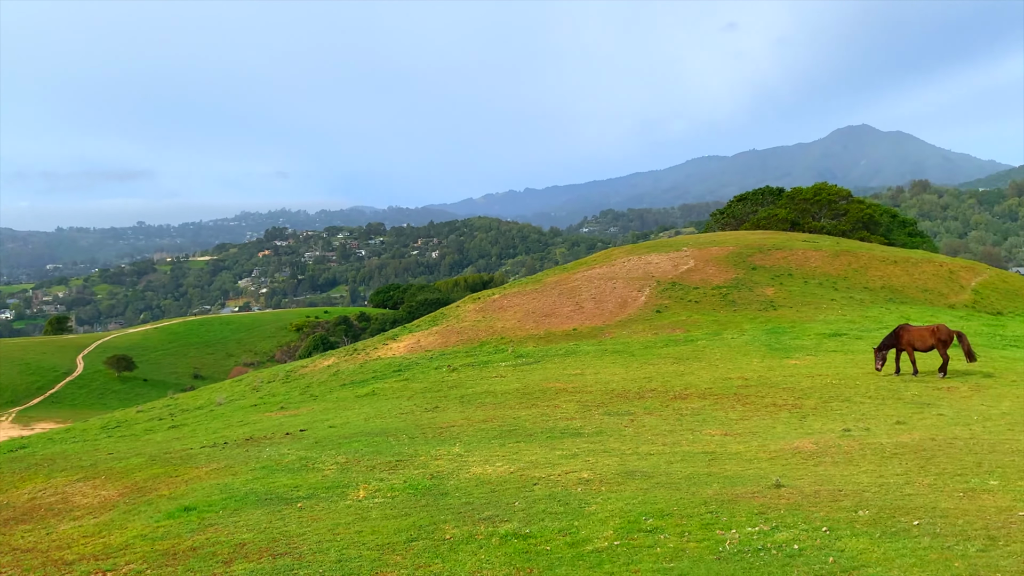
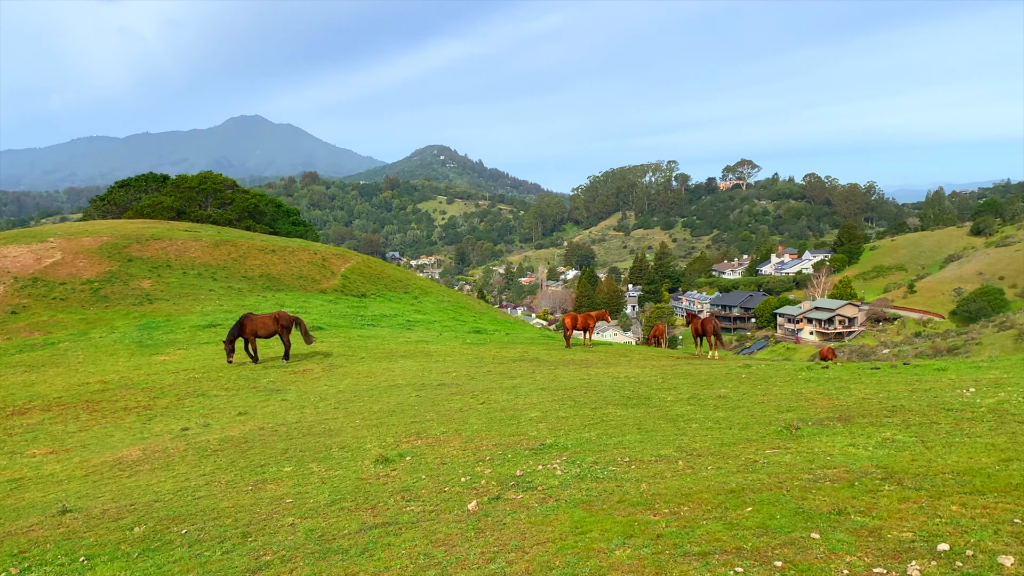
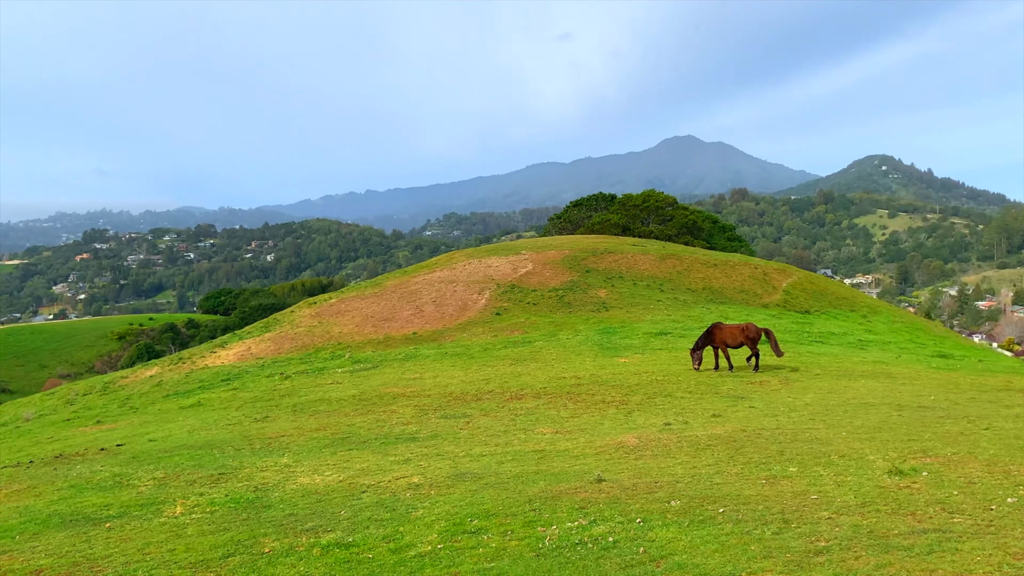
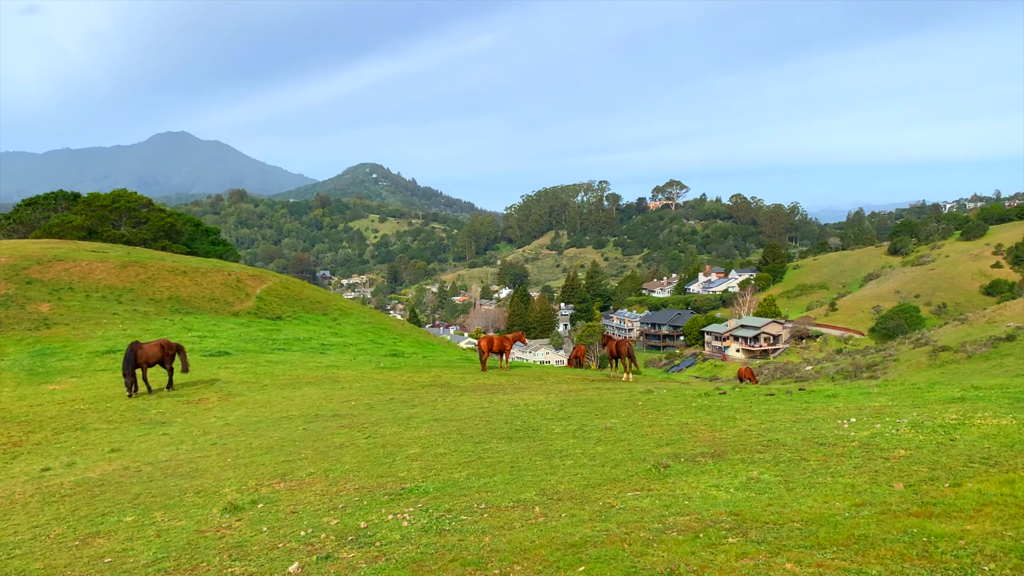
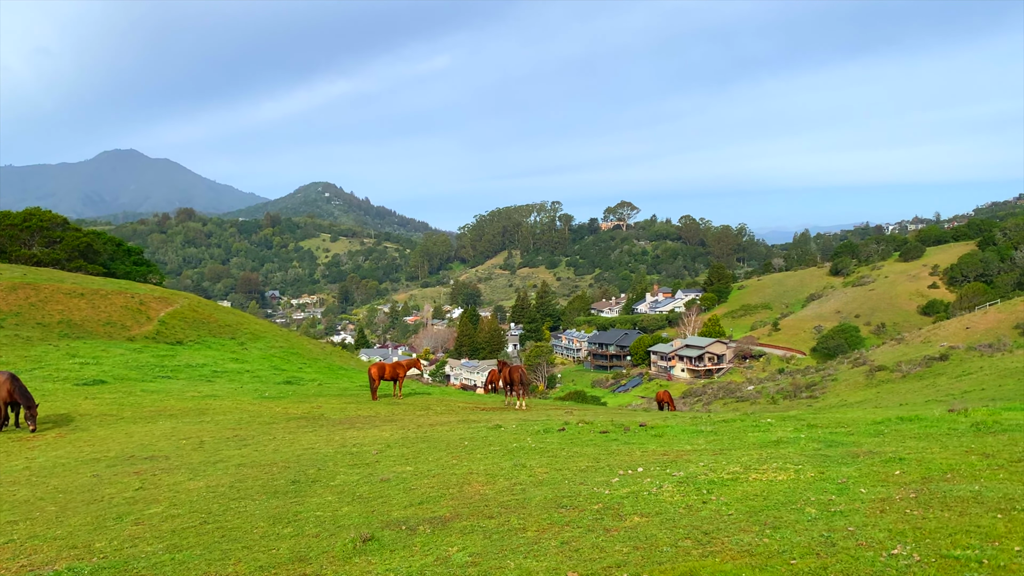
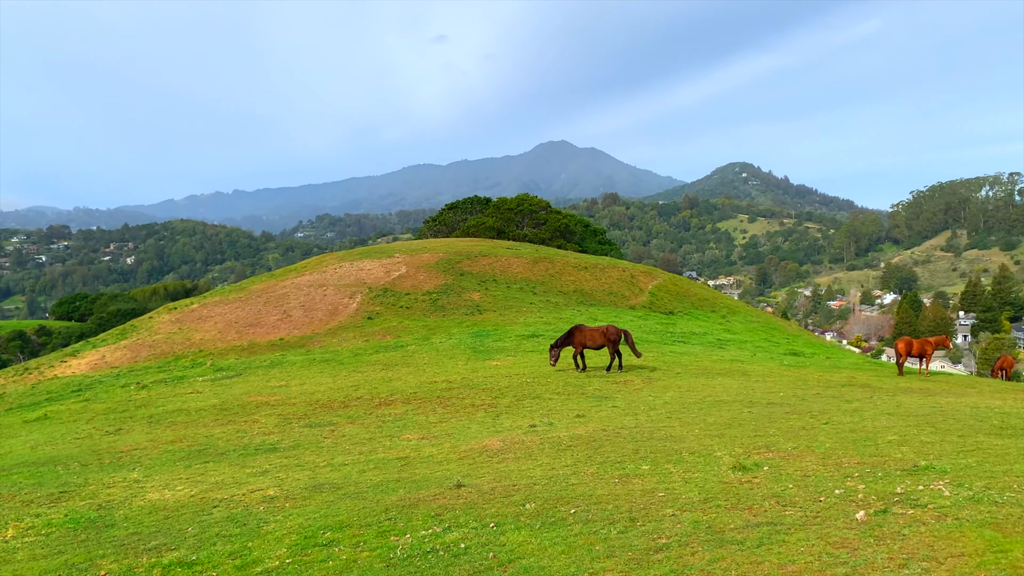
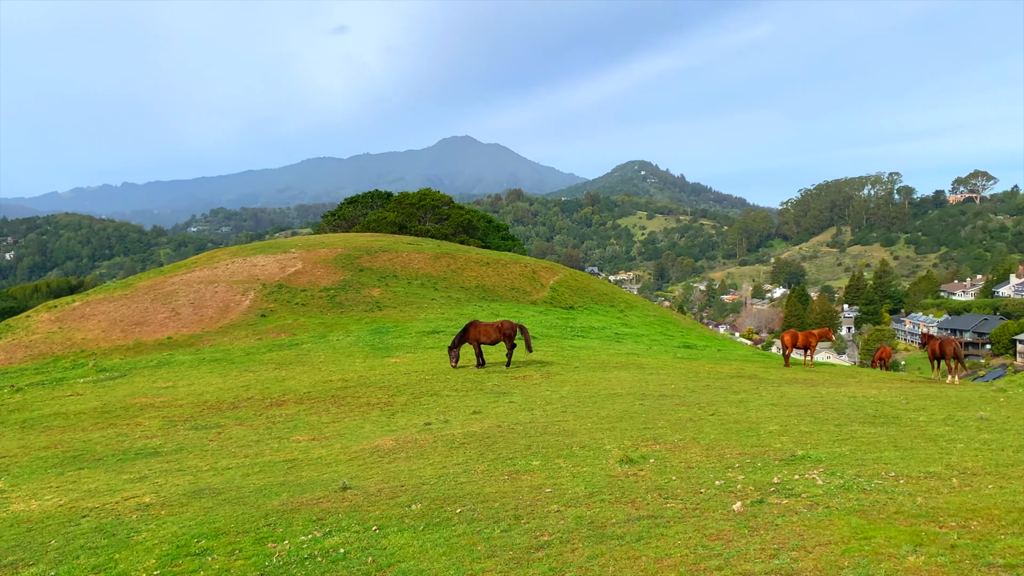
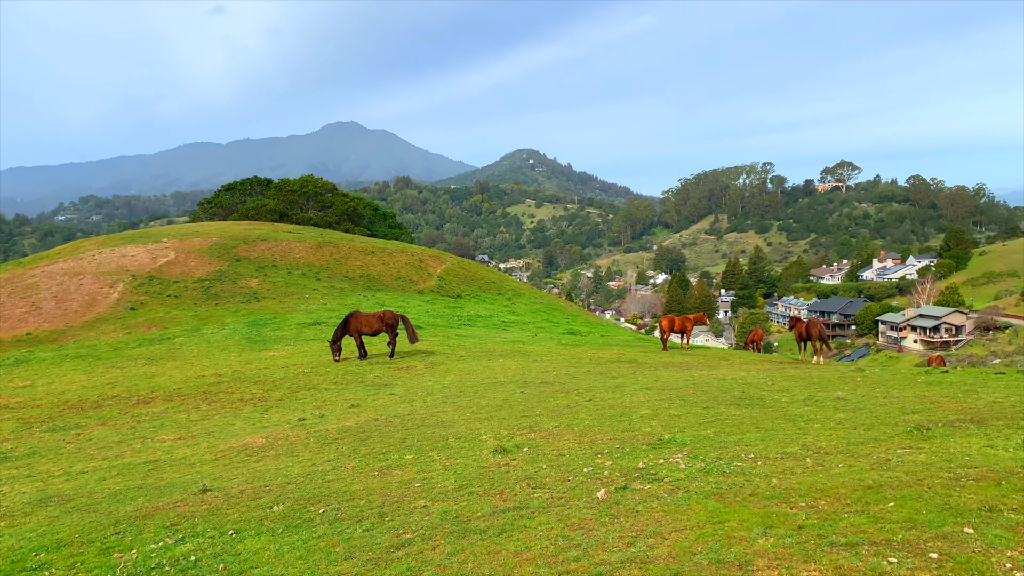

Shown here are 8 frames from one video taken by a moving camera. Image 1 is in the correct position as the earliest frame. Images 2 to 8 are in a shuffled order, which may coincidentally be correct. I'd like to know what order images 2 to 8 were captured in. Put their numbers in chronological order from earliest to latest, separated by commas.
3, 6, 7, 8, 2, 4, 5
